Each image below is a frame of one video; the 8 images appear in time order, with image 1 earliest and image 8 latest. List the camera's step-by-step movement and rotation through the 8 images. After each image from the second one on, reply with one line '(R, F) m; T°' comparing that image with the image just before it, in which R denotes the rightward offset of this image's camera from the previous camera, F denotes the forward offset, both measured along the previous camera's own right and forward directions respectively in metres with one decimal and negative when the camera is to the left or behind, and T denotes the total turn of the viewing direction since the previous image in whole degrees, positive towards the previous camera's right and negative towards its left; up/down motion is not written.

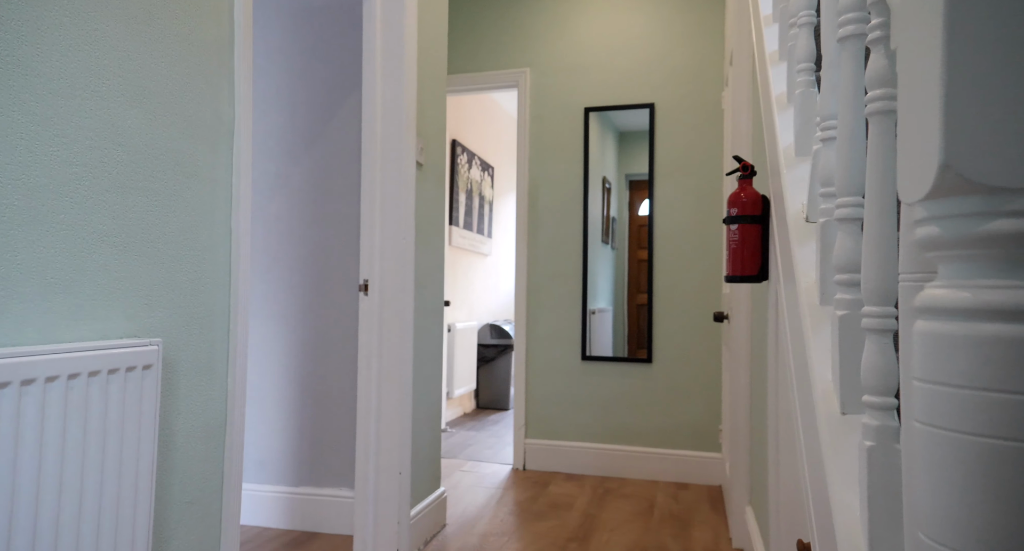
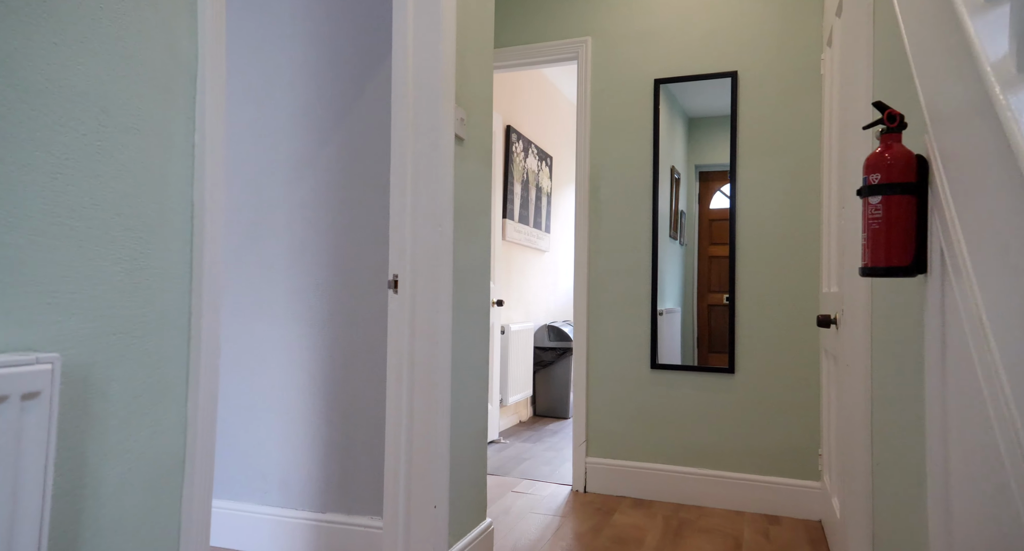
(0.0, +0.4) m; -5°
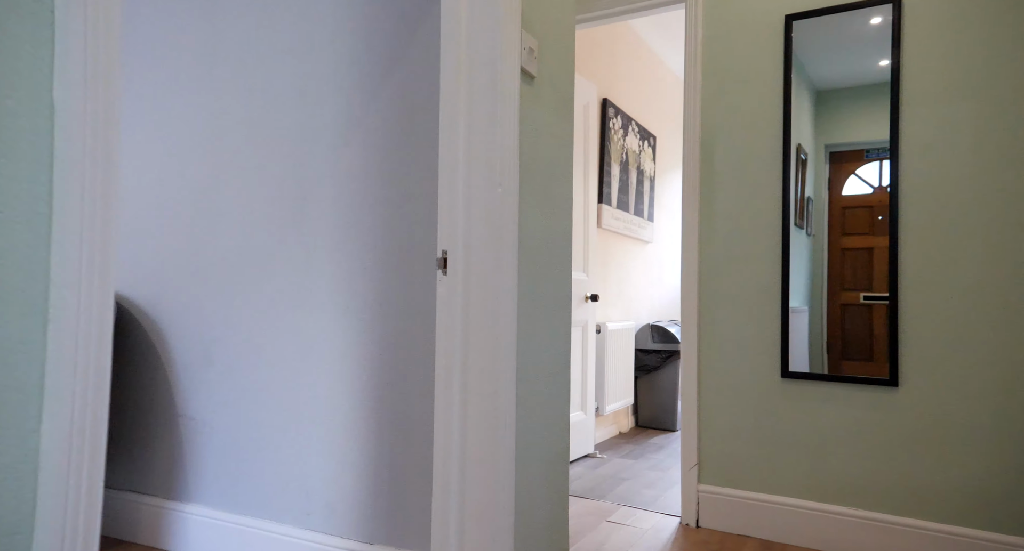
(0.0, +0.4) m; -8°
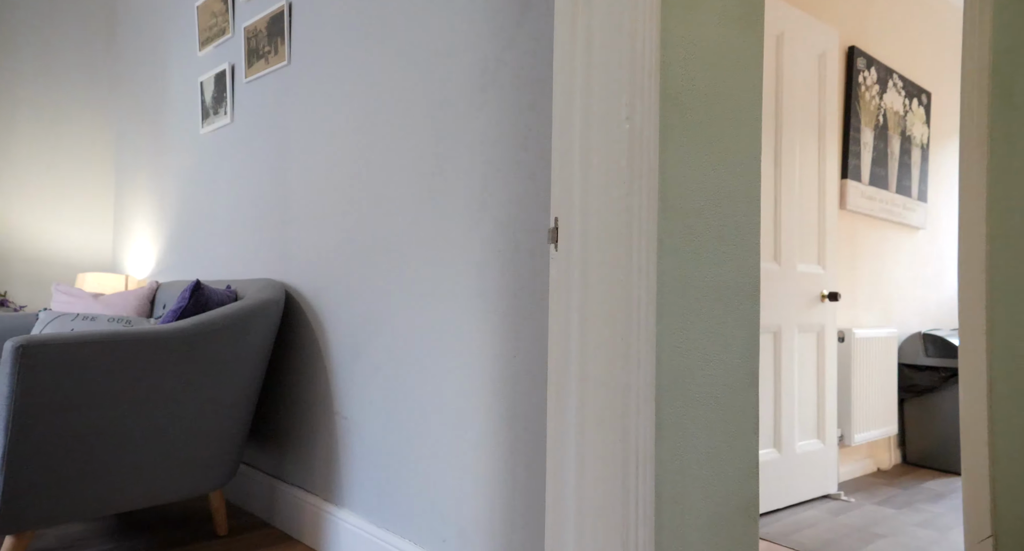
(+0.2, +0.4) m; -20°
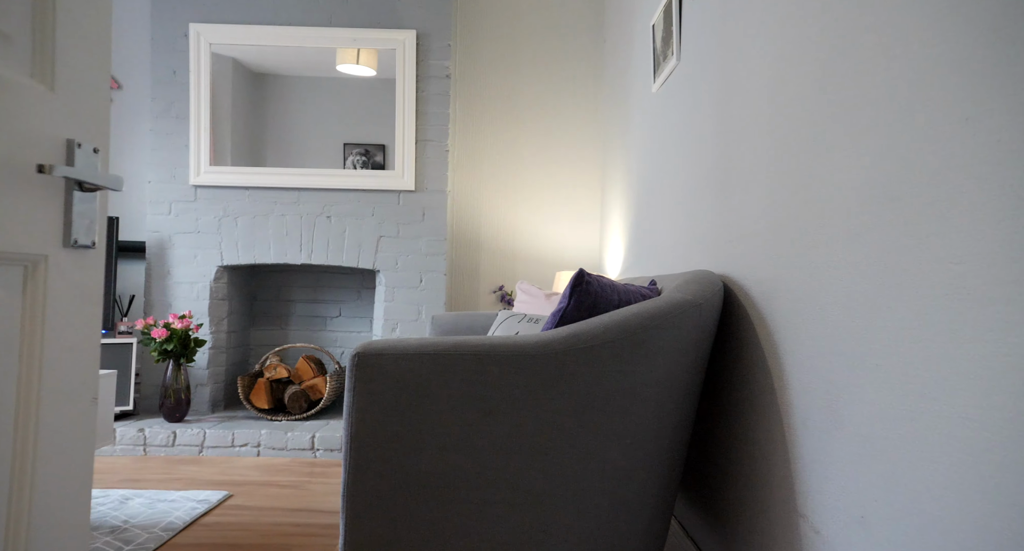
(-0.1, +0.9) m; -42°
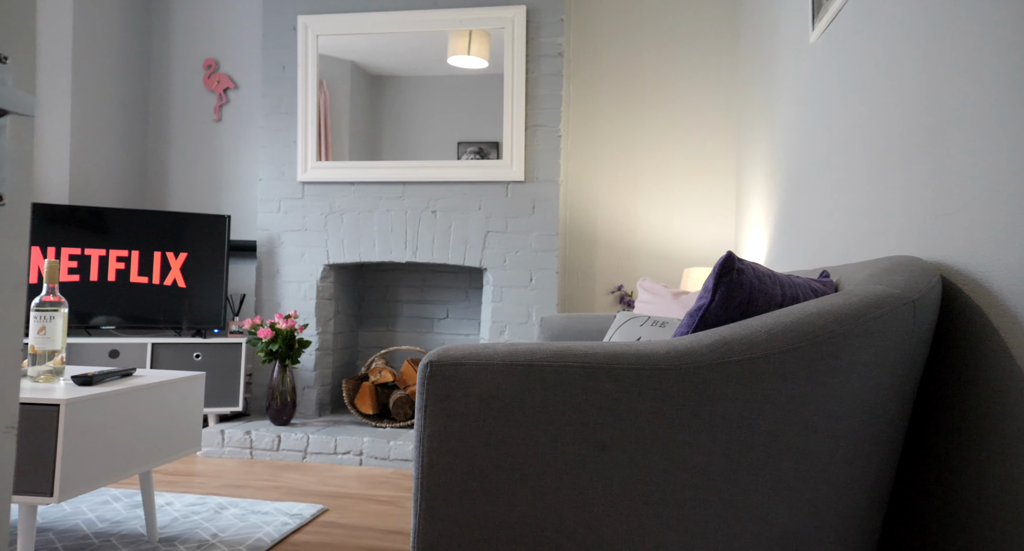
(0.0, +0.3) m; -9°
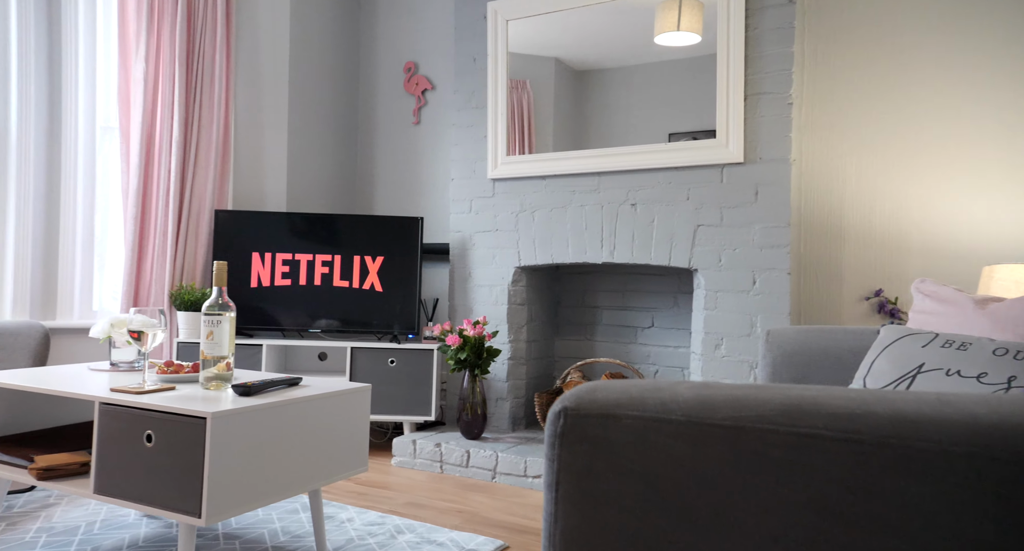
(0.0, +0.4) m; -16°
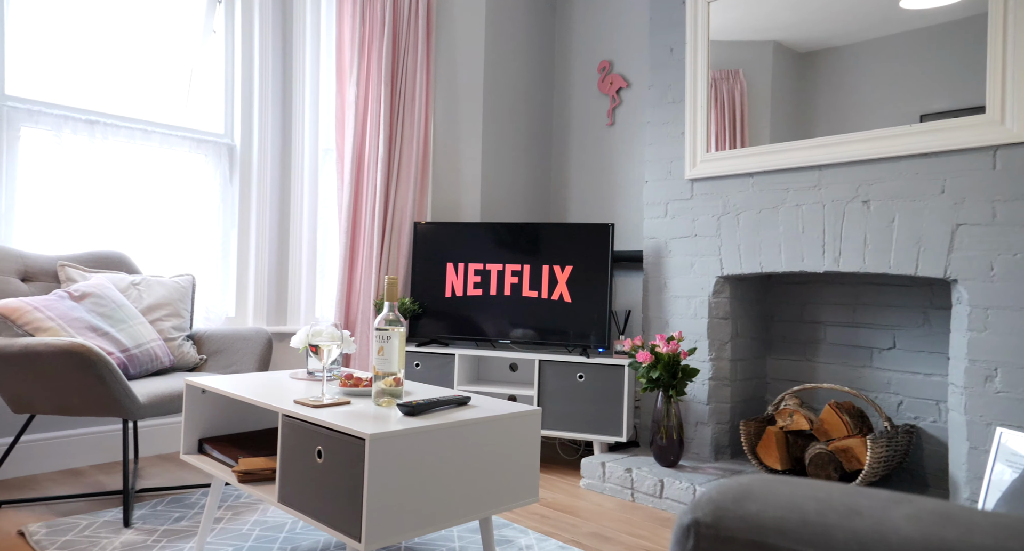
(0.0, +0.2) m; -16°
